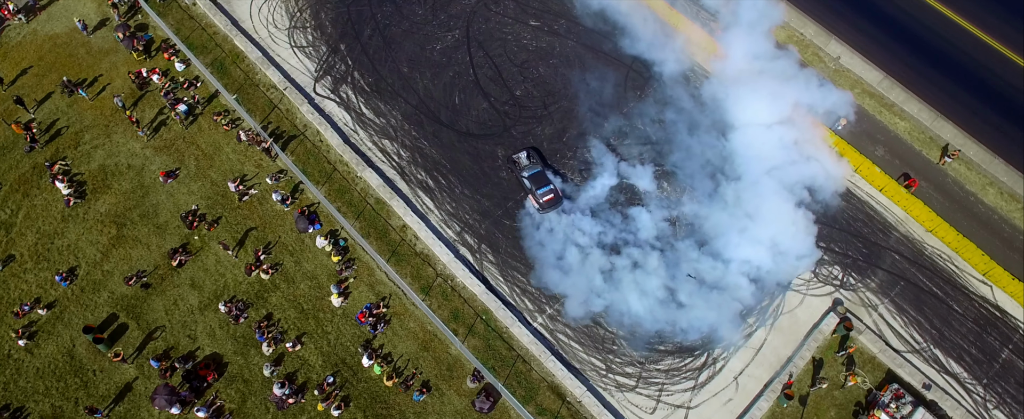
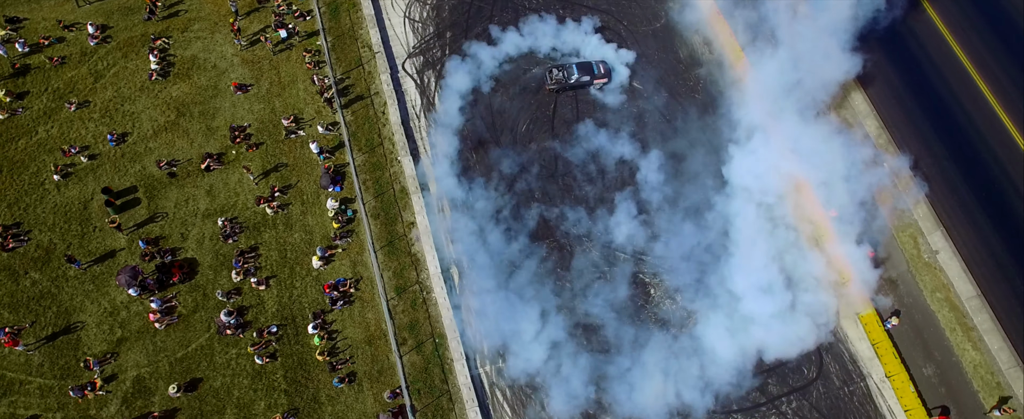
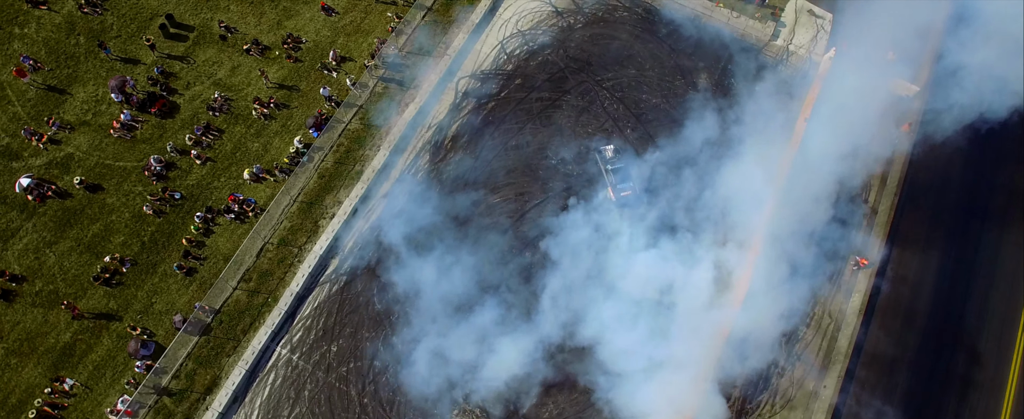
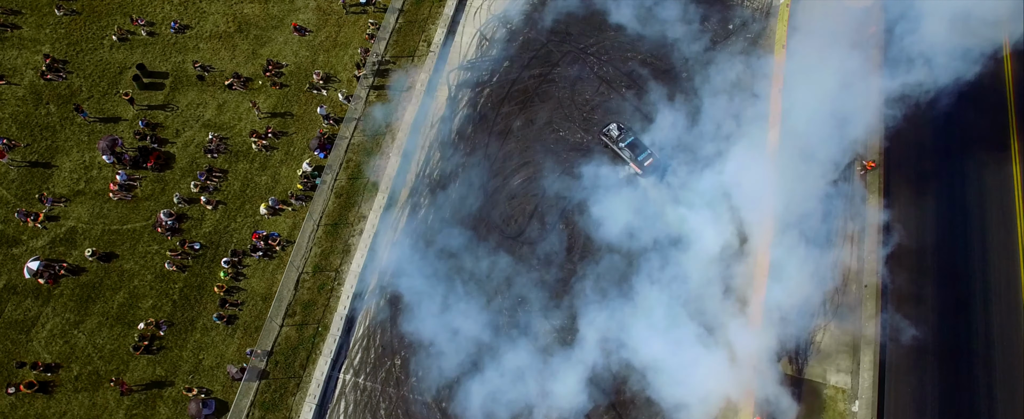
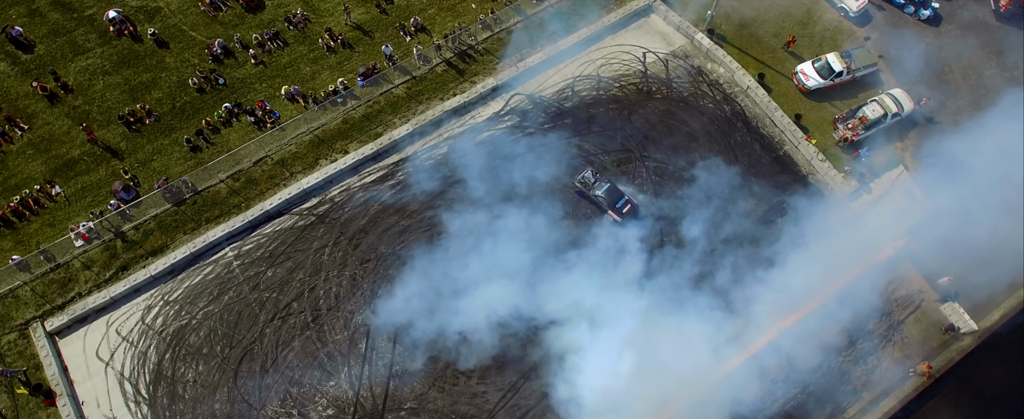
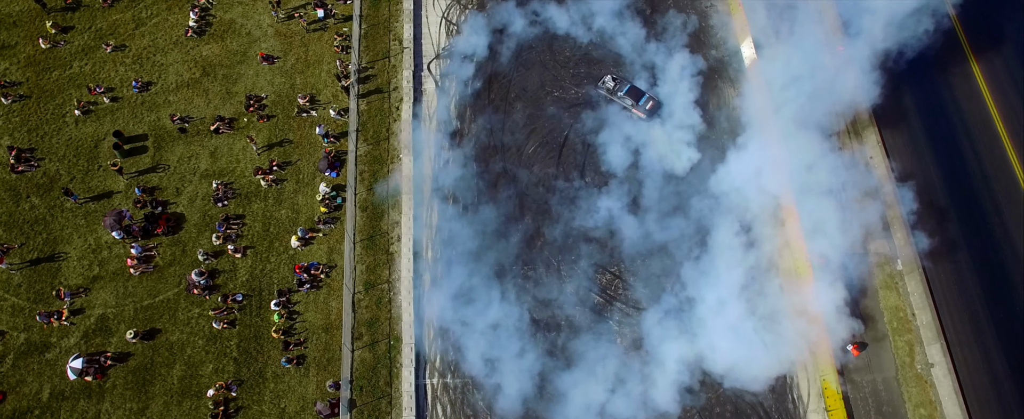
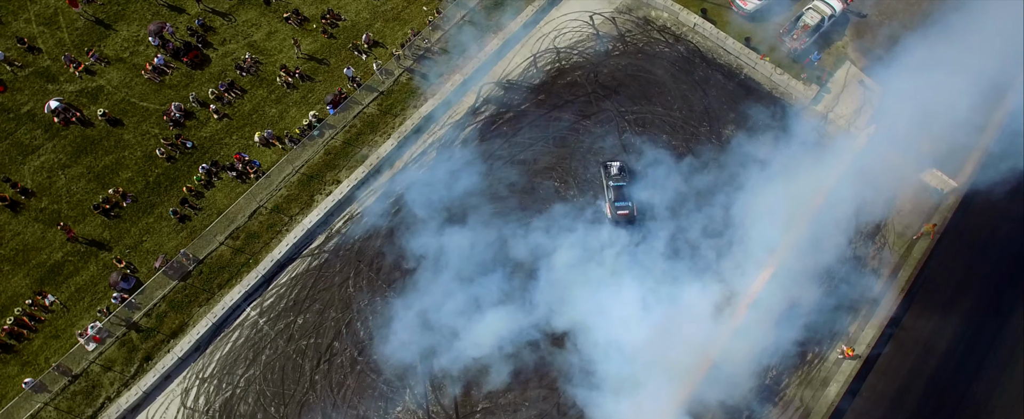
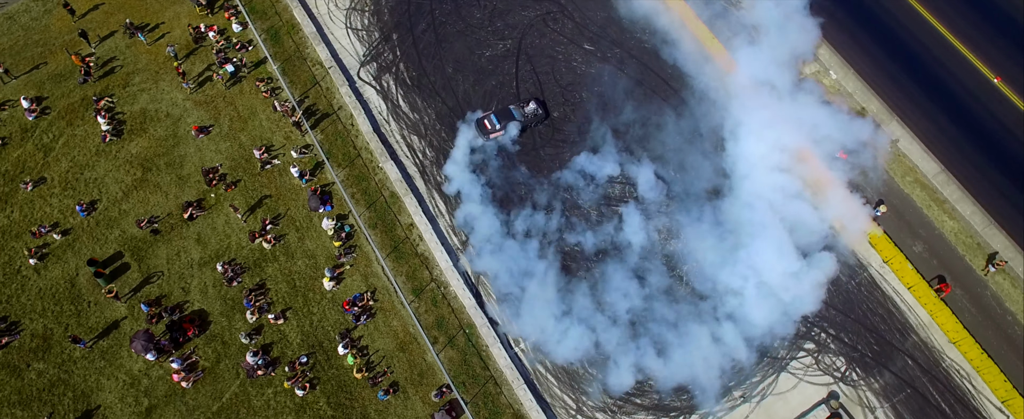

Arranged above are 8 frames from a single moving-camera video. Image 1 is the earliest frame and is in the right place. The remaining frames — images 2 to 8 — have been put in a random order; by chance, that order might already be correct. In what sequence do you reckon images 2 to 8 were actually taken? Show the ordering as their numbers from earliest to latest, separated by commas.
8, 2, 6, 4, 3, 7, 5
